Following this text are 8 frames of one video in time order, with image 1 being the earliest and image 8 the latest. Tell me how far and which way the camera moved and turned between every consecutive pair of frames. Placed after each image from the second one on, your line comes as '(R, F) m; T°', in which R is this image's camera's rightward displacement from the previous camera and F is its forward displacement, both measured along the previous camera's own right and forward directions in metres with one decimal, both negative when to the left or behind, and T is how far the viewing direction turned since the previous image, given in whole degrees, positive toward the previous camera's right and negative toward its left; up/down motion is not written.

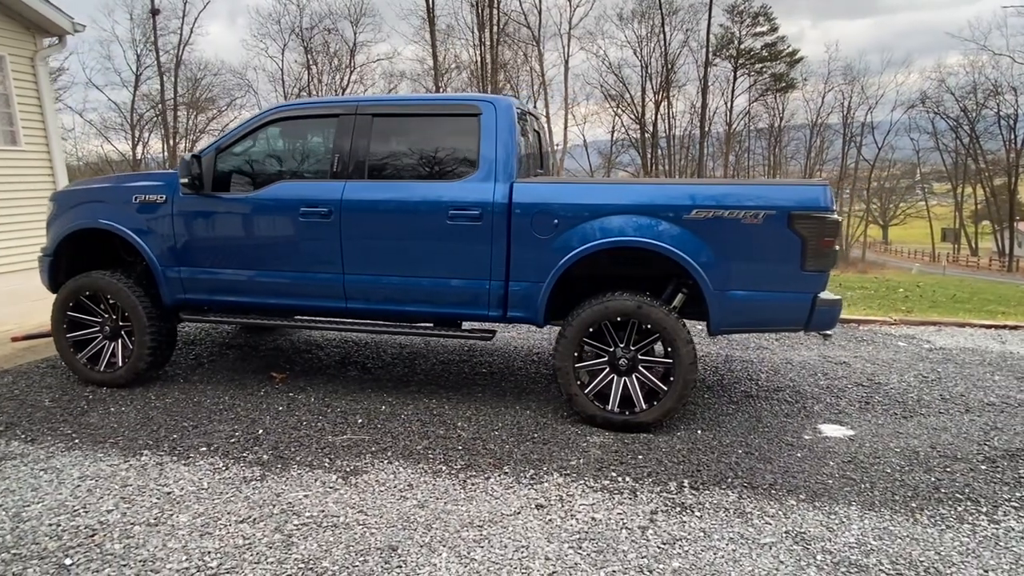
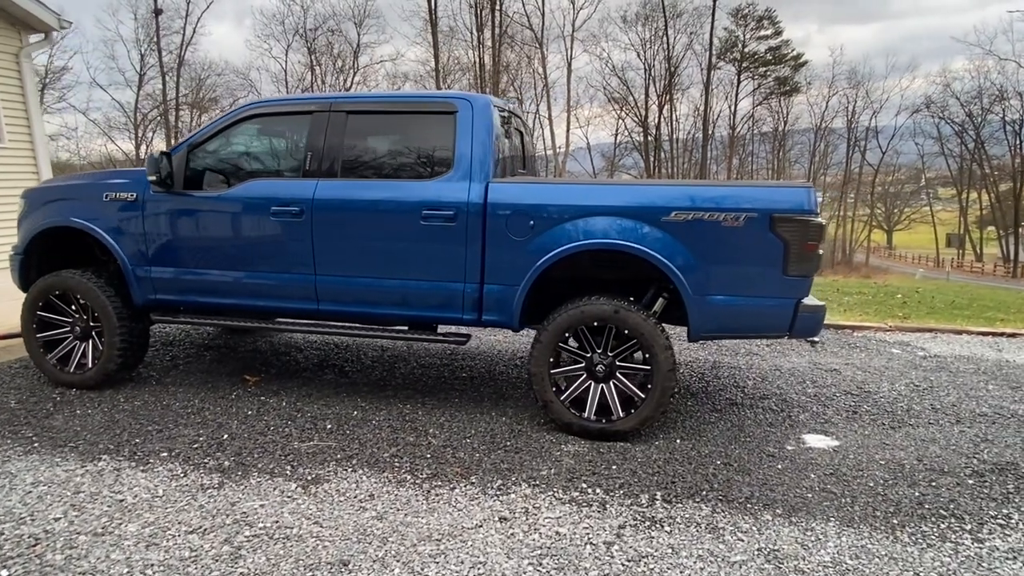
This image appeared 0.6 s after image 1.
(+0.2, +0.1) m; 0°
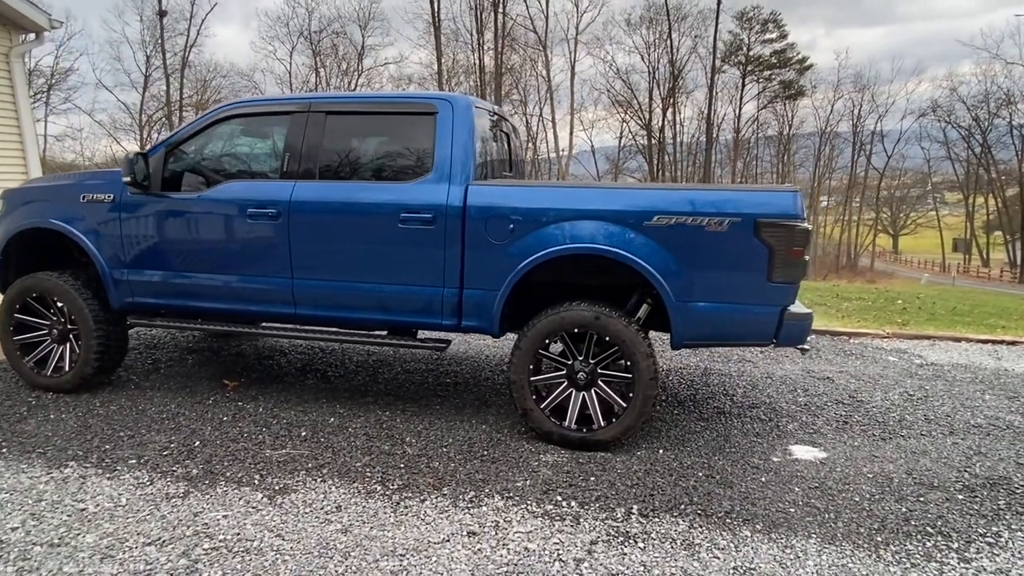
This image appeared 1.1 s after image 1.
(+0.1, +0.1) m; 0°
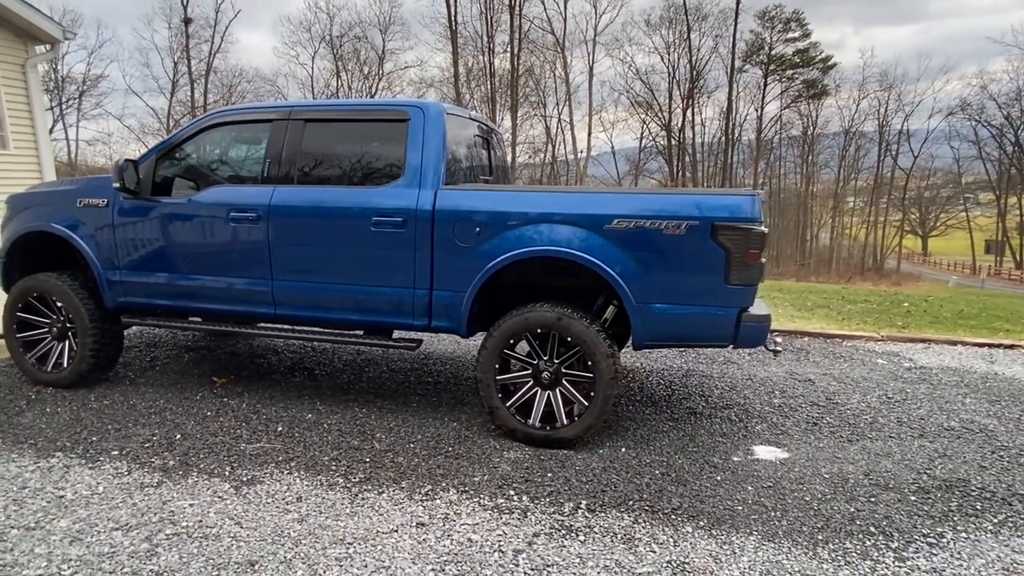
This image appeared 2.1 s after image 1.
(+0.3, -0.1) m; -2°
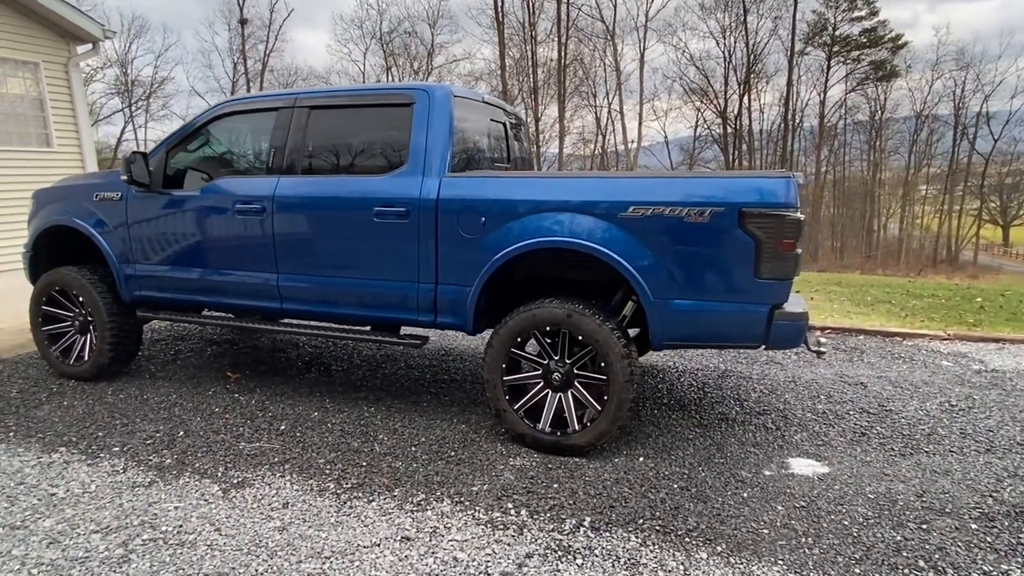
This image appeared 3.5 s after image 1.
(+0.2, +0.2) m; -5°
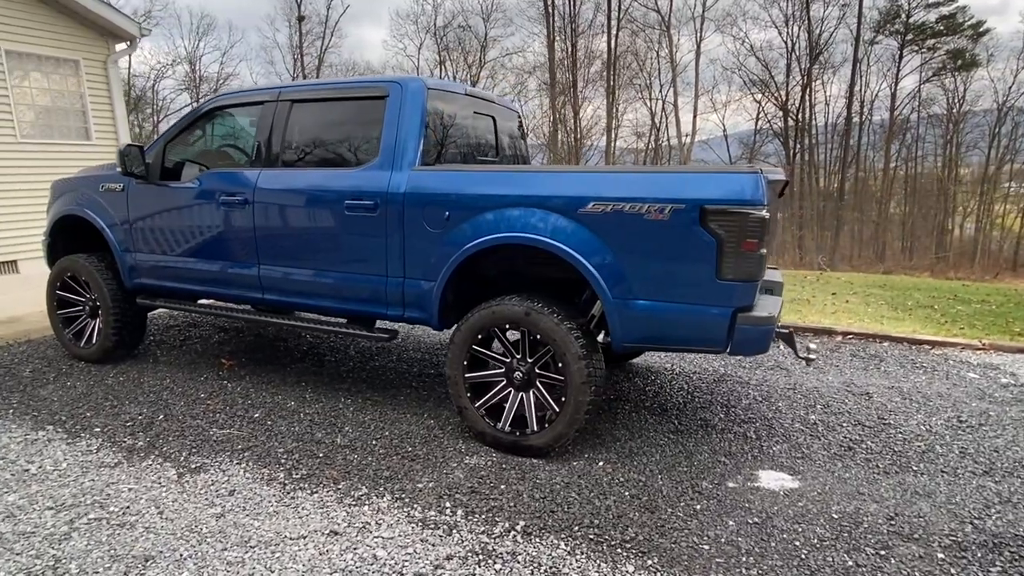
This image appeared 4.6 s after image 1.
(+0.4, +0.1) m; -5°
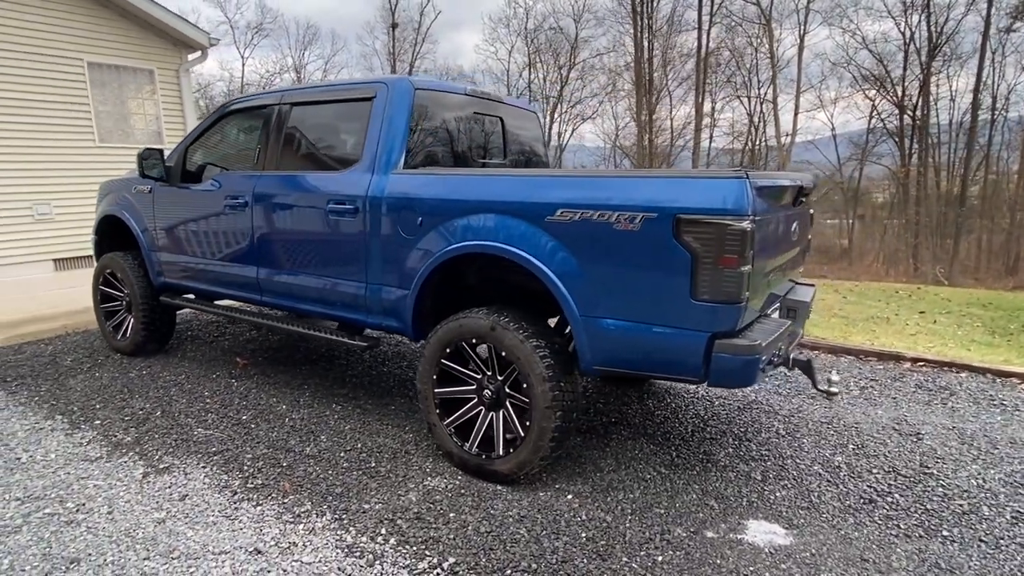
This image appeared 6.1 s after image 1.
(+0.5, +0.2) m; -9°
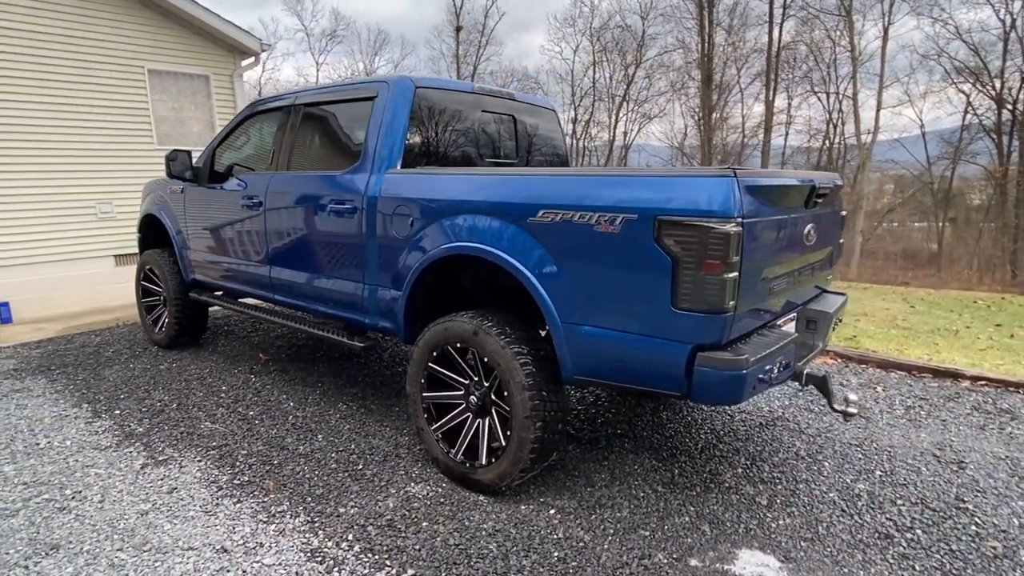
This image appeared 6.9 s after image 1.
(+0.3, +0.1) m; -6°
